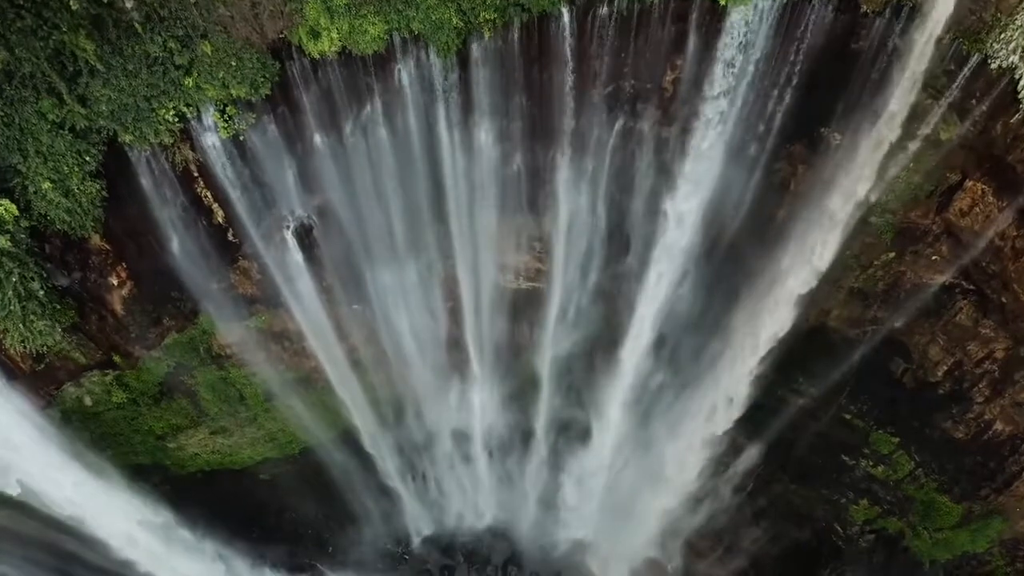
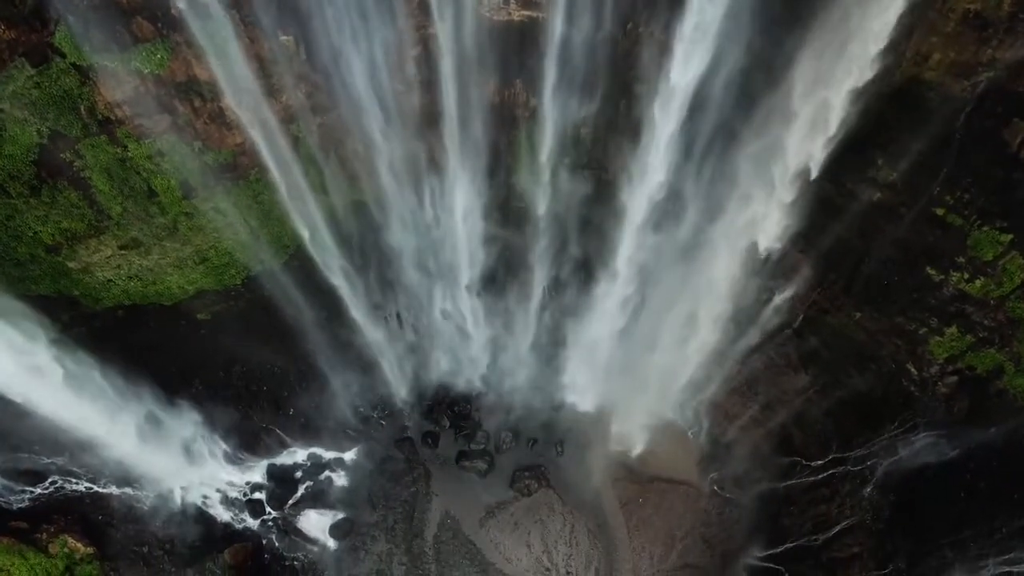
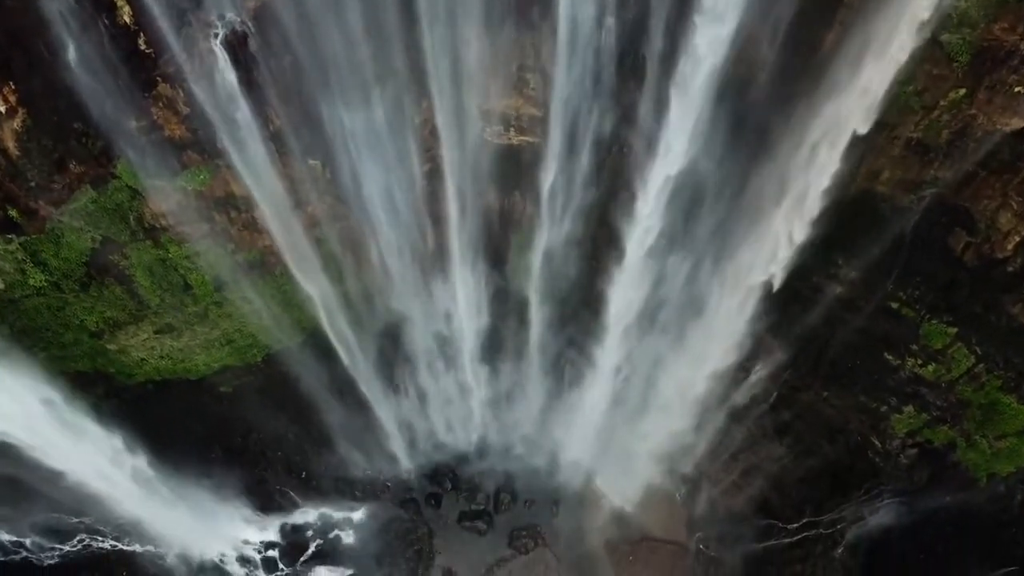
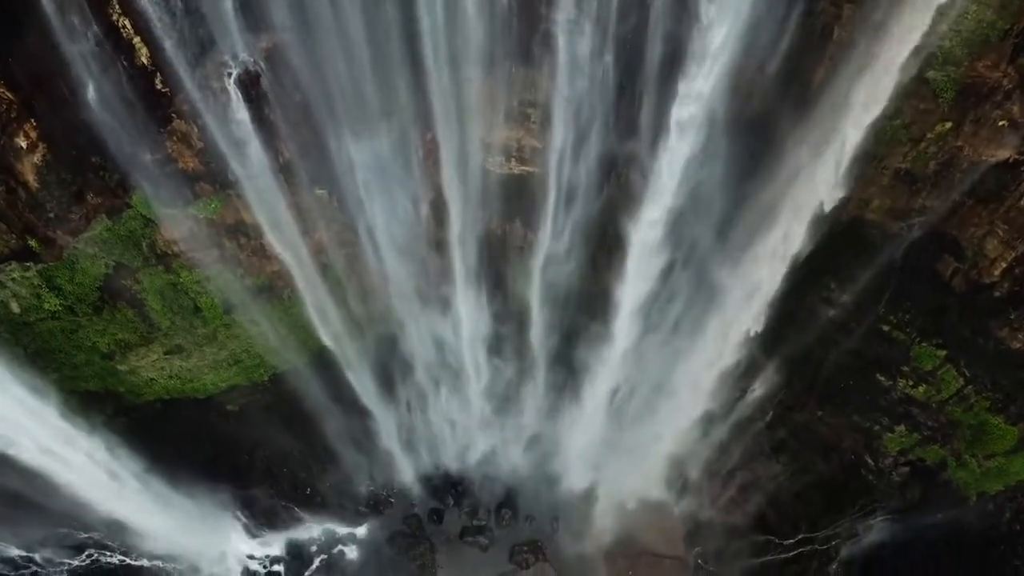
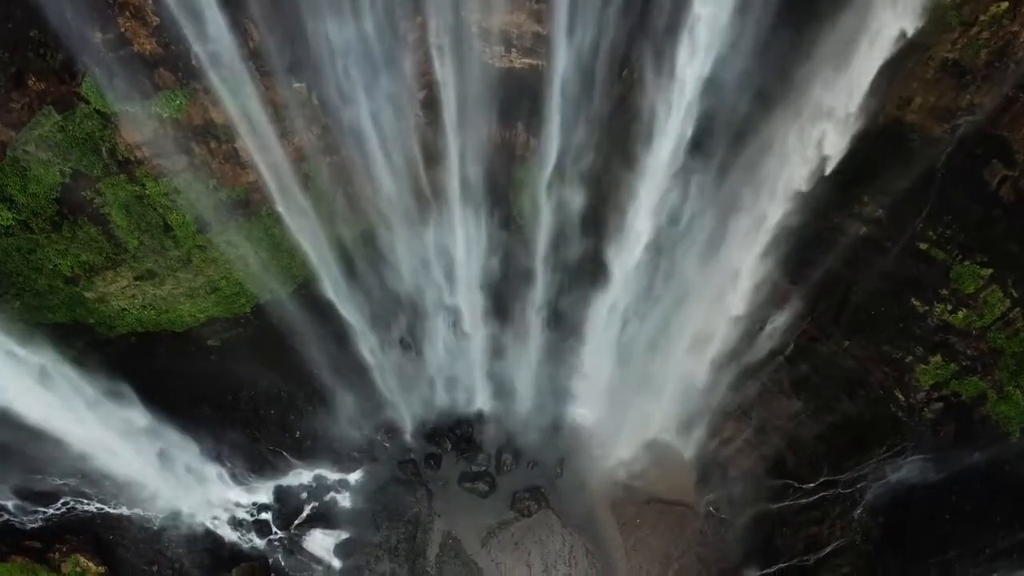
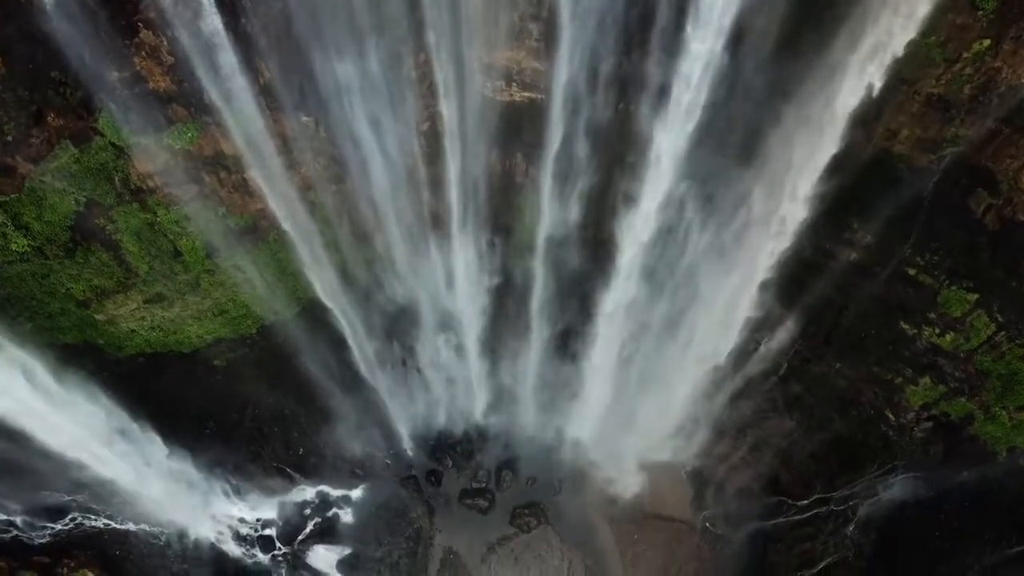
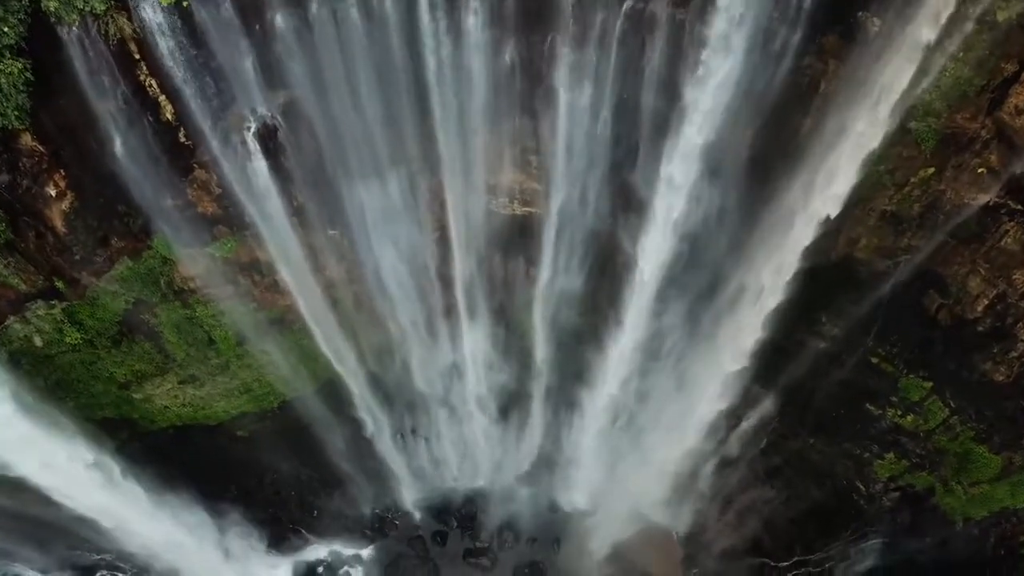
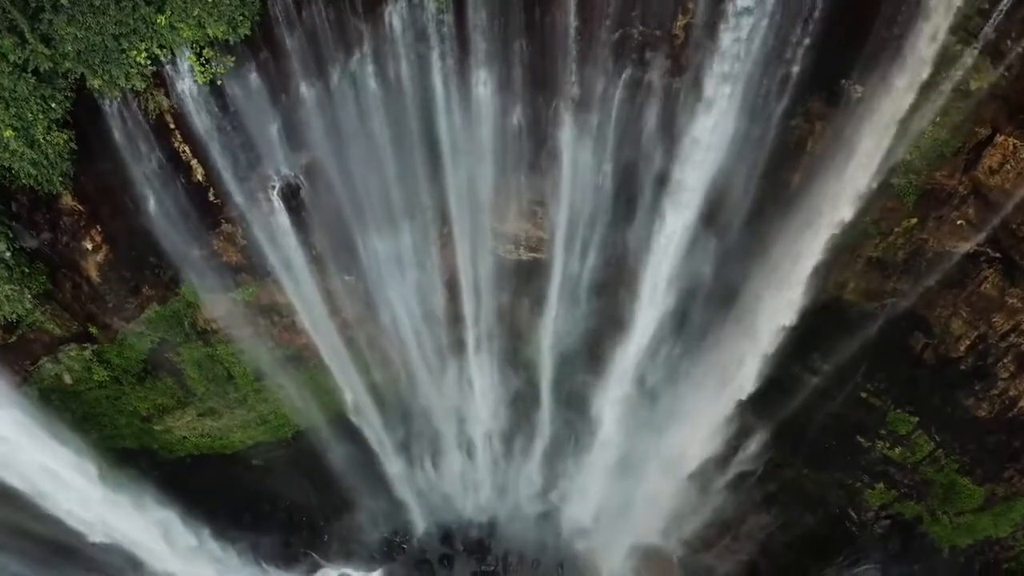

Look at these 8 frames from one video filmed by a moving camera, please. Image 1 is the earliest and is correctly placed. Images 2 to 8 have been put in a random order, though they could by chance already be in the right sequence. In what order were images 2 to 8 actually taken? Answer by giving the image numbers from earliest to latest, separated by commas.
8, 7, 4, 3, 6, 5, 2
